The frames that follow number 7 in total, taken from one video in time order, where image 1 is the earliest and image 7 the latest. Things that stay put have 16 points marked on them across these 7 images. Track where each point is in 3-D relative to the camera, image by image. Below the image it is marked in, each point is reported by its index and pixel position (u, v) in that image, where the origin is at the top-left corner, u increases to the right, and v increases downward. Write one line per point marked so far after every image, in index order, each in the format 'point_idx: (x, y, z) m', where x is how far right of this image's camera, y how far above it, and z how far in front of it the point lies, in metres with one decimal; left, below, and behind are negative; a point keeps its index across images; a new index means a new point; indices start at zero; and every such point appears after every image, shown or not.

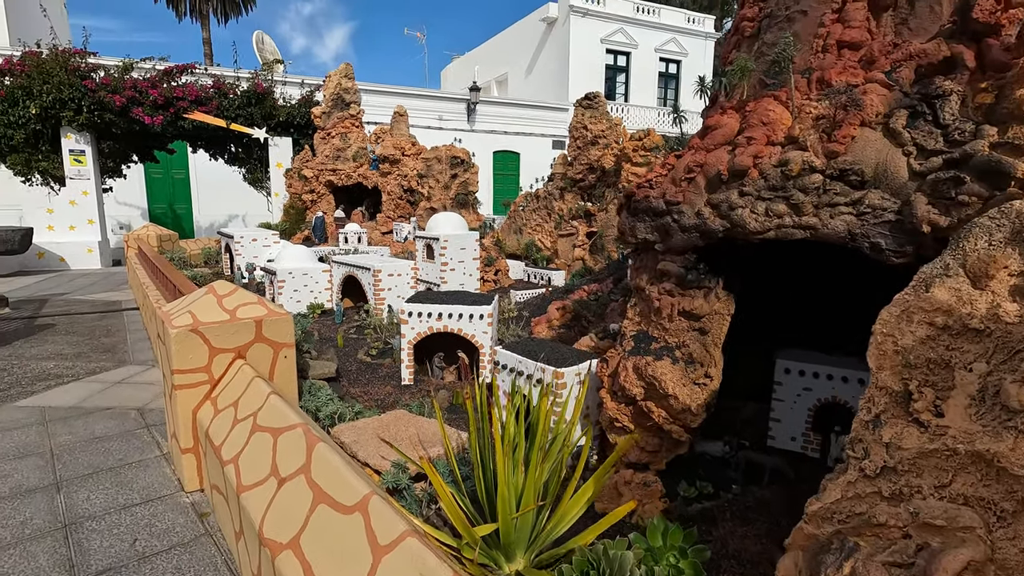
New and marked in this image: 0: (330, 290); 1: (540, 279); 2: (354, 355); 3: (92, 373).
0: (-4.1, -0.1, +12.1) m
1: (+0.8, +0.3, +14.6) m
2: (-2.5, -1.1, +8.5) m
3: (-6.7, -1.4, +8.5) m
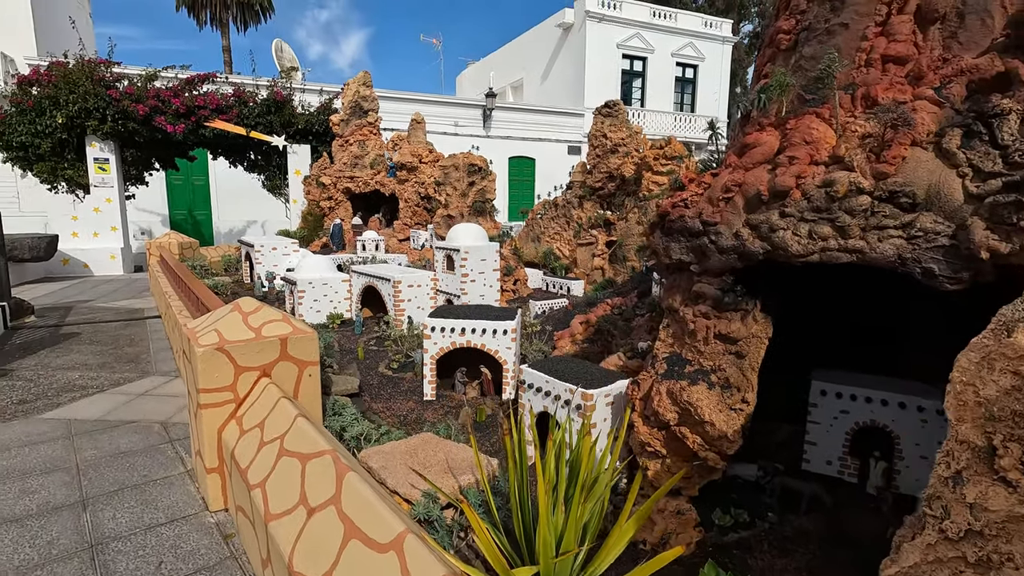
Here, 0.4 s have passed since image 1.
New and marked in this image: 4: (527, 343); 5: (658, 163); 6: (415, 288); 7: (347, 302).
0: (-3.7, -0.3, +12.1) m
1: (+1.3, 0.0, +14.5) m
2: (-2.2, -1.3, +8.5) m
3: (-6.3, -1.5, +8.6) m
4: (+0.2, -0.9, +8.4) m
5: (+3.9, +3.3, +14.2) m
6: (-1.9, 0.0, +10.5) m
7: (-3.7, -0.3, +12.1) m
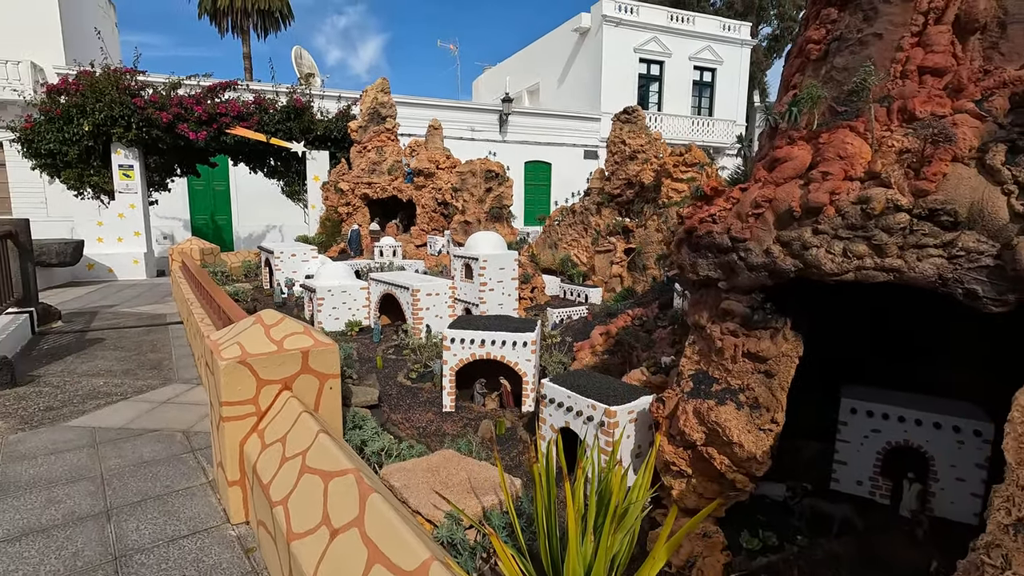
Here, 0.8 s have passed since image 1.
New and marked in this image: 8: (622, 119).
0: (-3.3, -0.5, +12.1) m
1: (+1.7, -0.2, +14.4) m
2: (-1.9, -1.4, +8.5) m
3: (-6.0, -1.7, +8.7) m
4: (+0.5, -1.0, +8.4) m
5: (+4.3, +3.1, +14.0) m
6: (-1.6, -0.2, +10.5) m
7: (-3.3, -0.5, +12.1) m
8: (+3.2, +4.9, +15.6) m
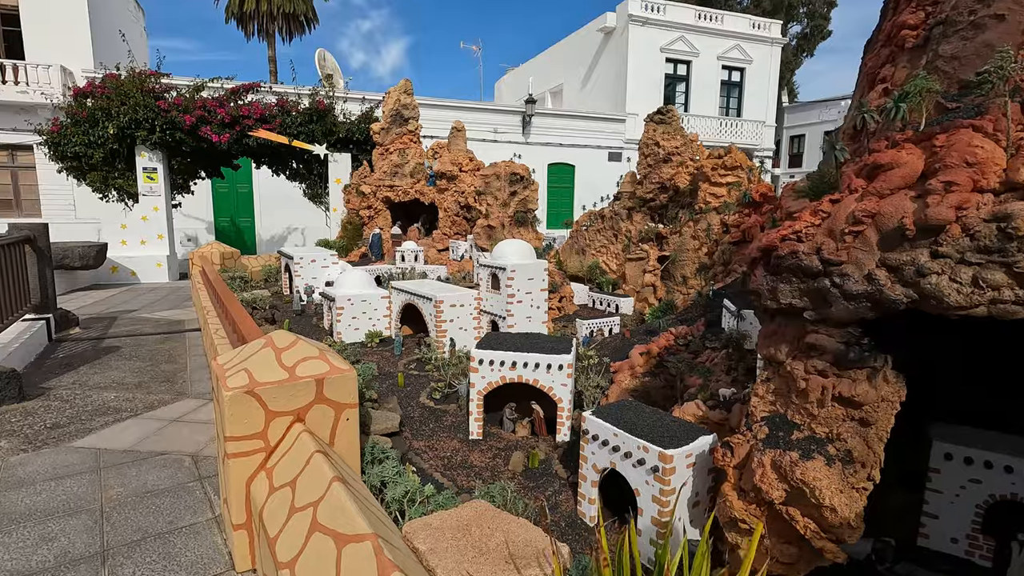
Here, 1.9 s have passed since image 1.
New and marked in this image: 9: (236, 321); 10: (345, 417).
0: (-2.7, -0.6, +11.6) m
1: (+2.4, -0.4, +13.7) m
2: (-1.4, -1.6, +7.9) m
3: (-5.6, -1.8, +8.2) m
4: (+1.0, -1.3, +7.7) m
5: (+5.0, +2.8, +13.2) m
6: (-1.0, -0.4, +9.9) m
7: (-2.7, -0.7, +11.6) m
8: (+4.0, +4.7, +14.9) m
9: (-4.4, -0.5, +8.5) m
10: (-1.5, -1.2, +4.9) m
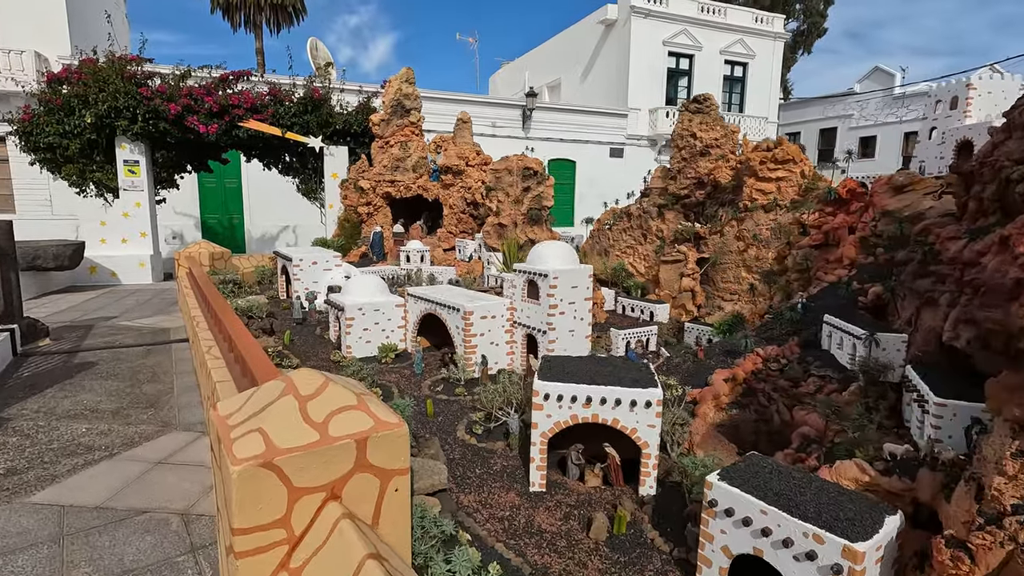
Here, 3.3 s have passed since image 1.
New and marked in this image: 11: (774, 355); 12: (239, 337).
0: (-2.1, -0.8, +10.3) m
1: (+3.0, -0.6, +12.4) m
2: (-0.7, -1.8, +6.6) m
3: (-4.9, -2.0, +6.9) m
4: (+1.7, -1.4, +6.4) m
5: (+5.6, +2.7, +12.0) m
6: (-0.4, -0.5, +8.6) m
7: (-2.1, -0.8, +10.3) m
8: (+4.5, +4.5, +13.6) m
9: (-3.7, -0.6, +7.1) m
10: (-0.8, -1.4, +3.6) m
11: (+3.3, -0.8, +6.7) m
12: (-3.6, -0.6, +7.0) m
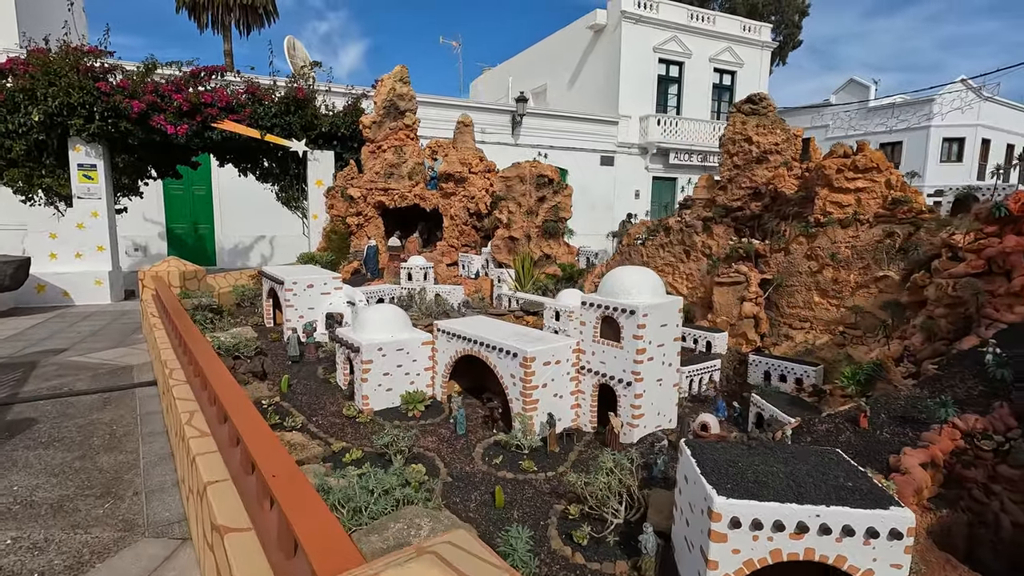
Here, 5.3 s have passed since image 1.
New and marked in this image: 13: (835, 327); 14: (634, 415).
0: (-1.3, -1.3, +8.3) m
1: (+3.7, -1.1, +10.8) m
2: (+0.3, -2.2, +4.7) m
3: (-3.9, -2.5, +4.8) m
4: (+2.7, -1.9, +4.7) m
5: (+6.3, +2.2, +10.5) m
6: (+0.5, -1.0, +6.8) m
7: (-1.3, -1.4, +8.3) m
8: (+5.1, +4.0, +12.1) m
9: (-2.7, -1.1, +5.1) m
10: (+0.4, -1.8, +1.8) m
11: (+4.3, -1.2, +5.0) m
12: (-2.6, -1.1, +5.0) m
13: (+6.4, -0.8, +10.5) m
14: (+1.6, -1.6, +6.7) m
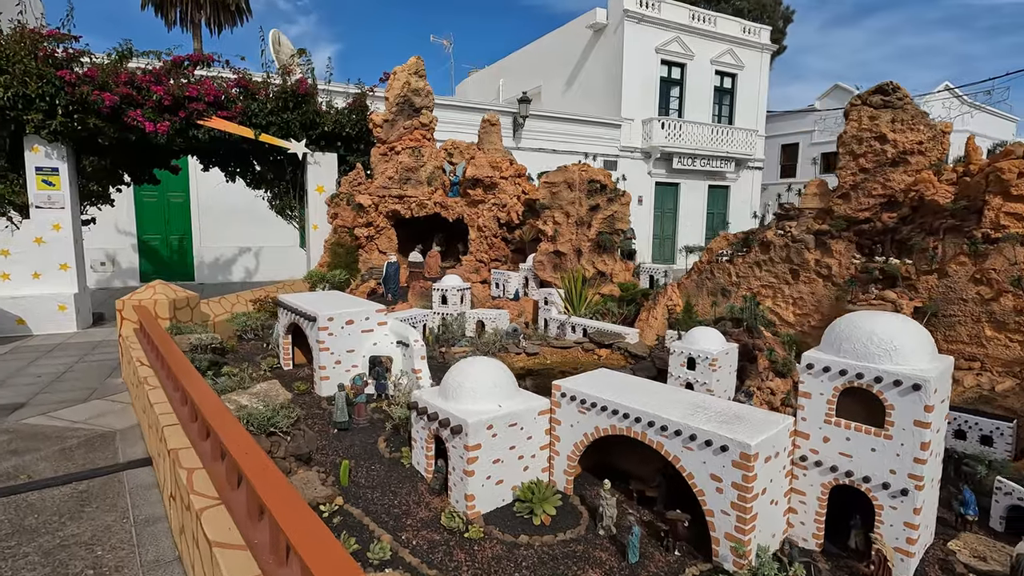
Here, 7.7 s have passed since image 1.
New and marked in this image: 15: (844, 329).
0: (+0.4, -1.8, +6.1) m
1: (+5.2, -1.6, +8.7) m
2: (+2.2, -2.7, +2.5) m
3: (-2.0, -3.0, +2.4) m
4: (+4.5, -2.3, +2.6) m
5: (+7.8, +1.7, +8.7) m
6: (+2.3, -1.5, +4.6) m
7: (+0.4, -1.9, +6.0) m
8: (+6.6, +3.5, +10.2) m
9: (-0.9, -1.6, +2.8) m
10: (+2.4, -2.2, -0.4) m
11: (+6.1, -1.7, +3.0) m
12: (-0.8, -1.6, +2.7) m
13: (+8.0, -1.3, +8.6) m
14: (+3.4, -2.1, +4.5) m
15: (+2.9, -0.3, +4.9) m
